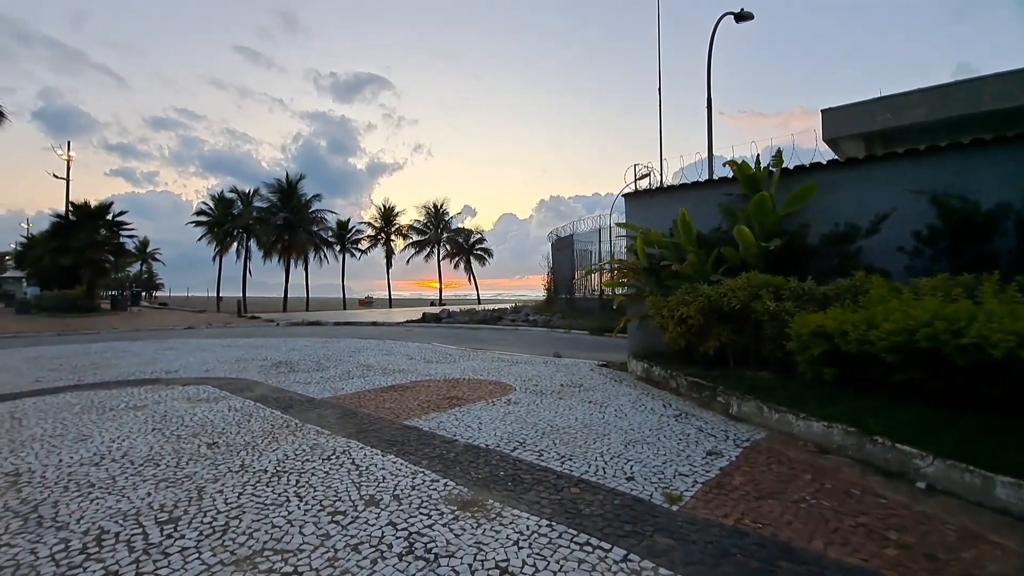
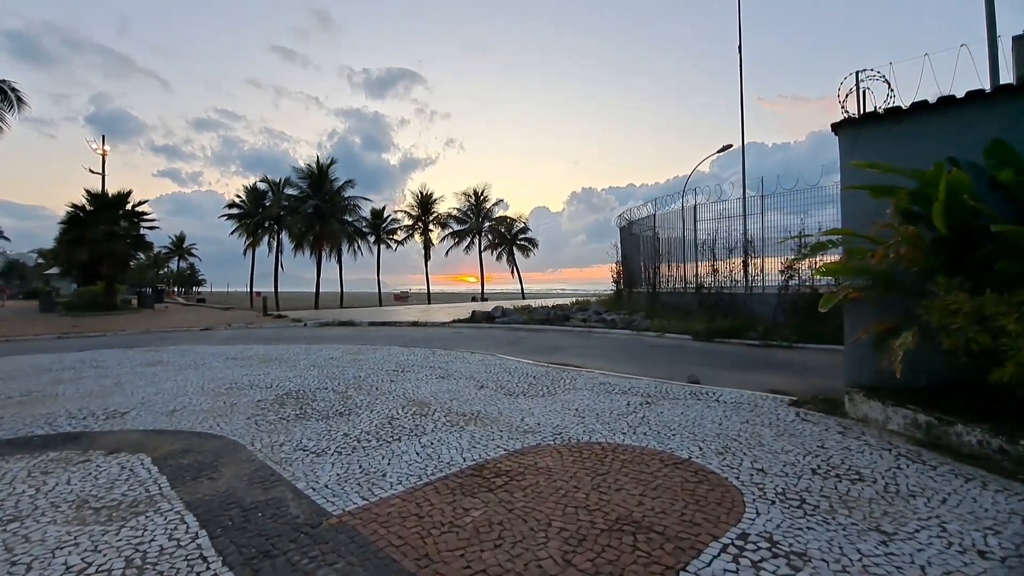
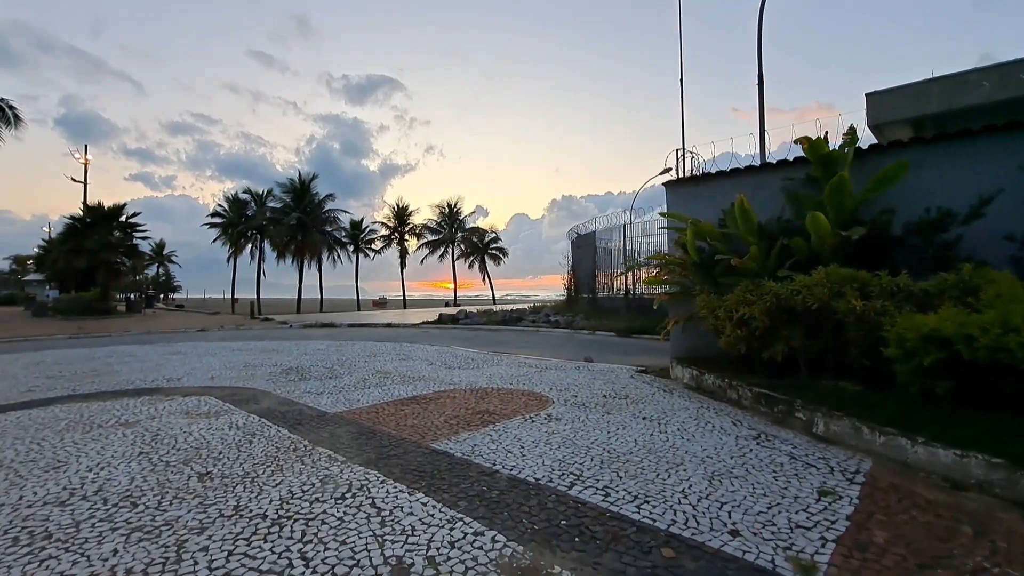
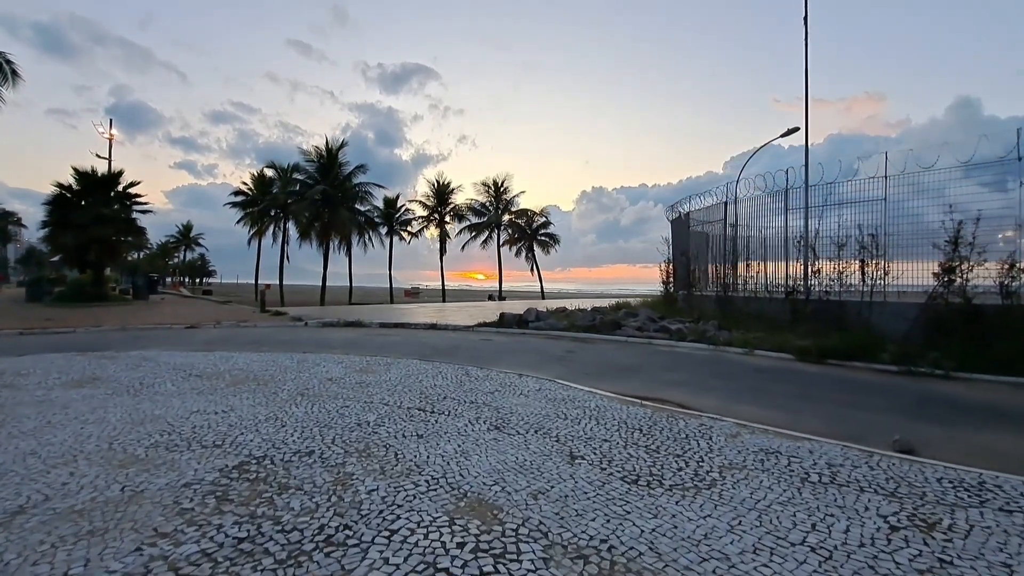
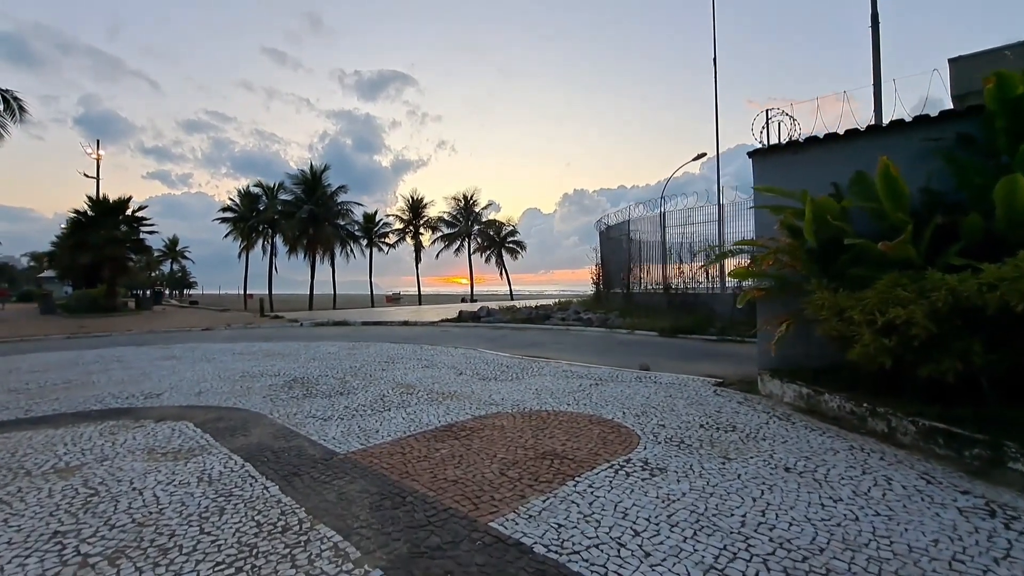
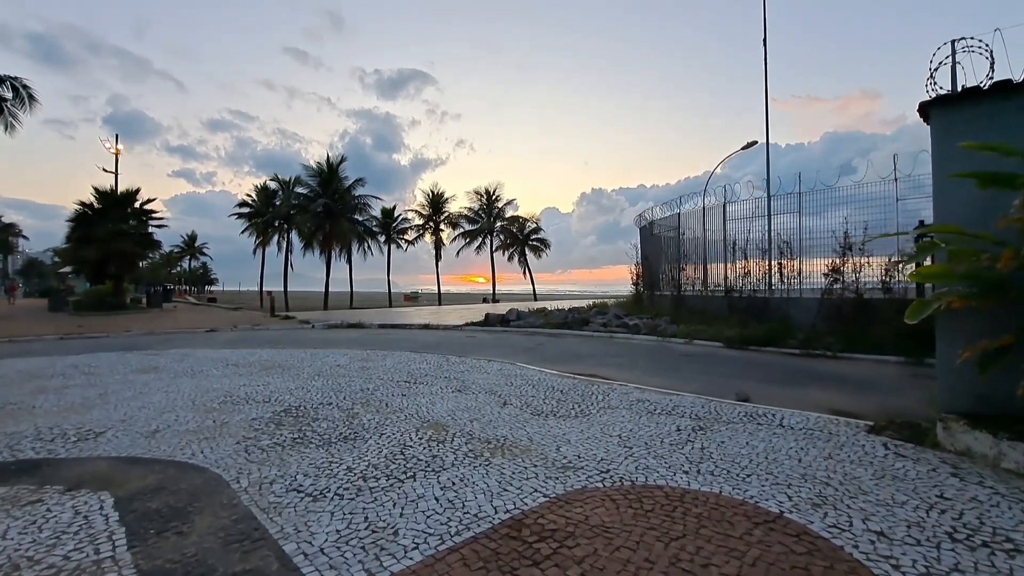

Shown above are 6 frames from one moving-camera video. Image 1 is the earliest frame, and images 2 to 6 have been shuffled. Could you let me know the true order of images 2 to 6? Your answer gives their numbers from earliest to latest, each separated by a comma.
3, 5, 2, 6, 4
